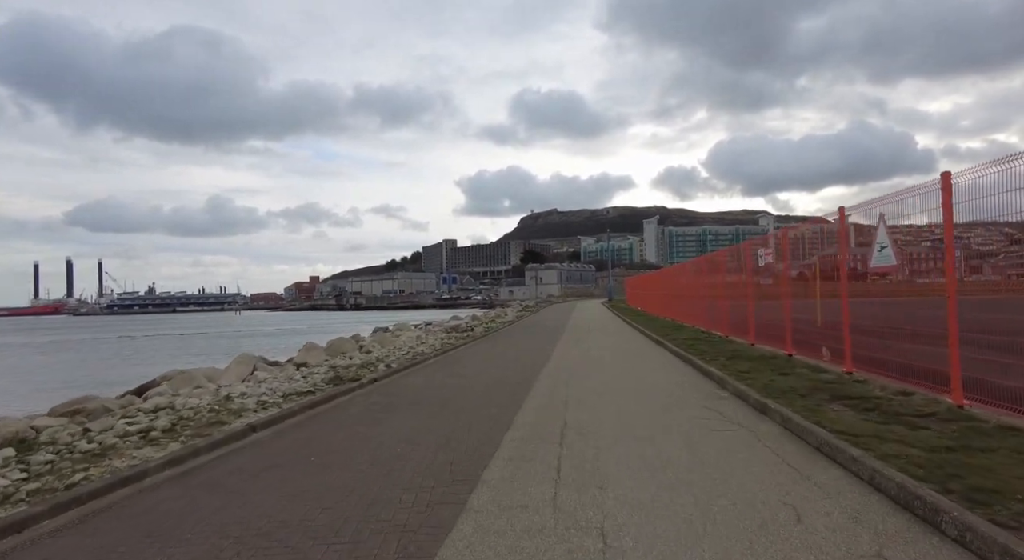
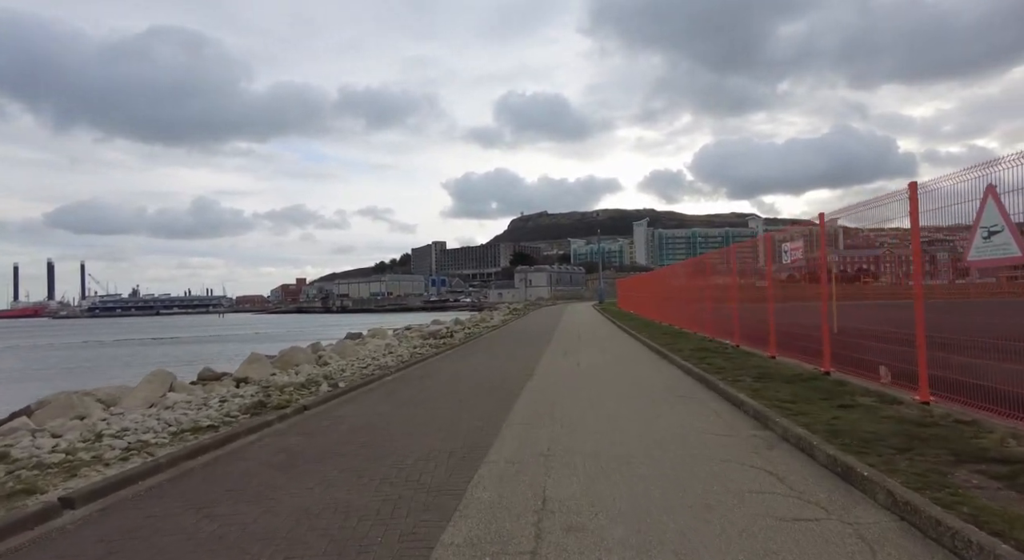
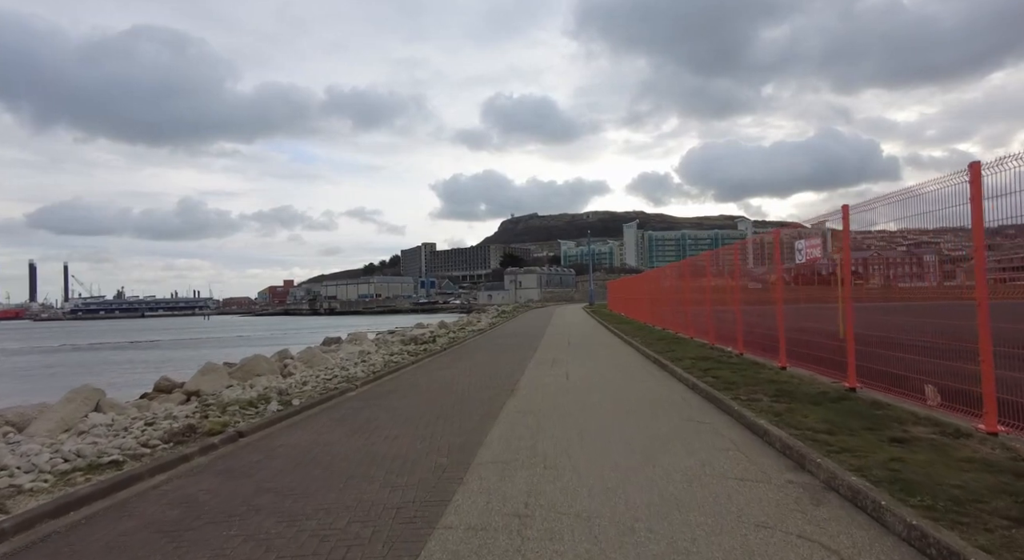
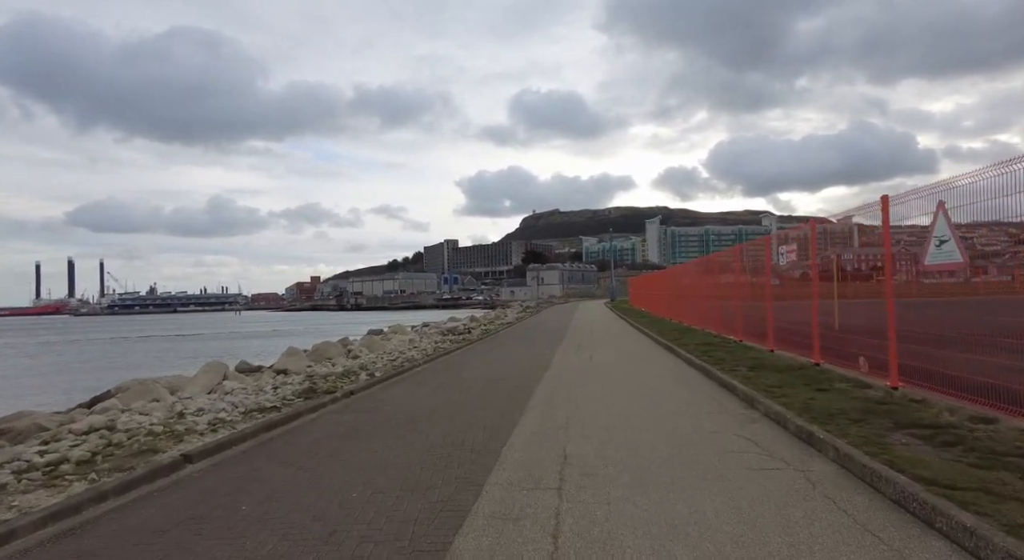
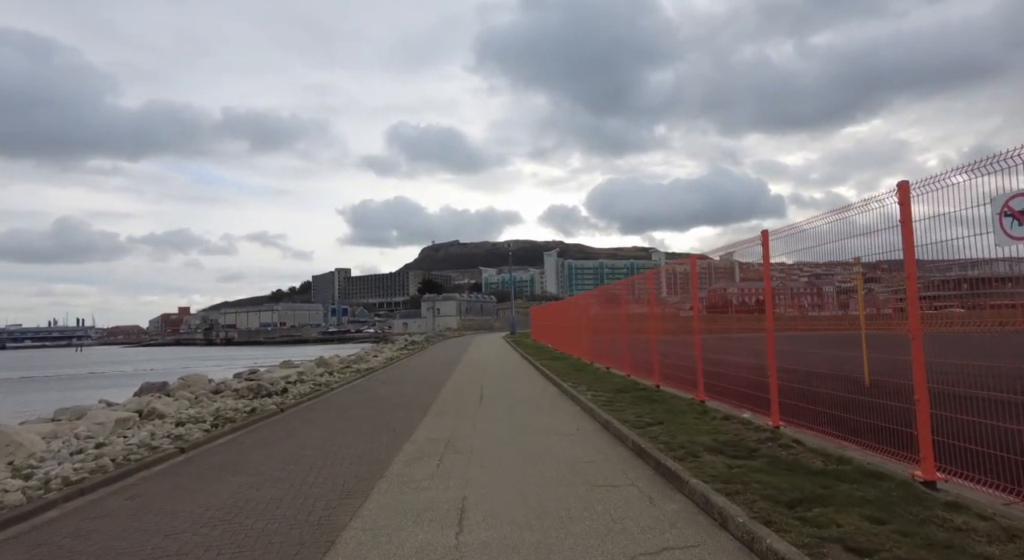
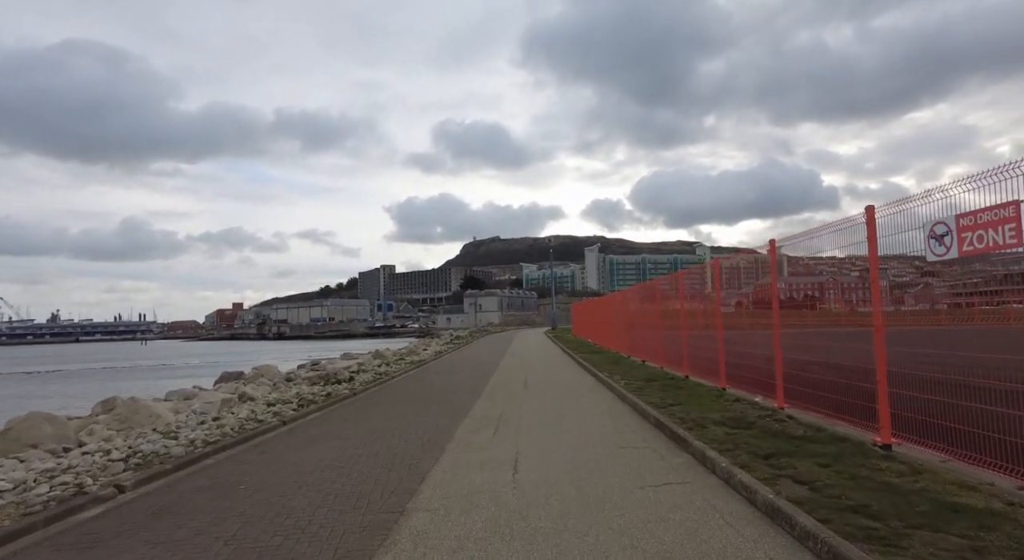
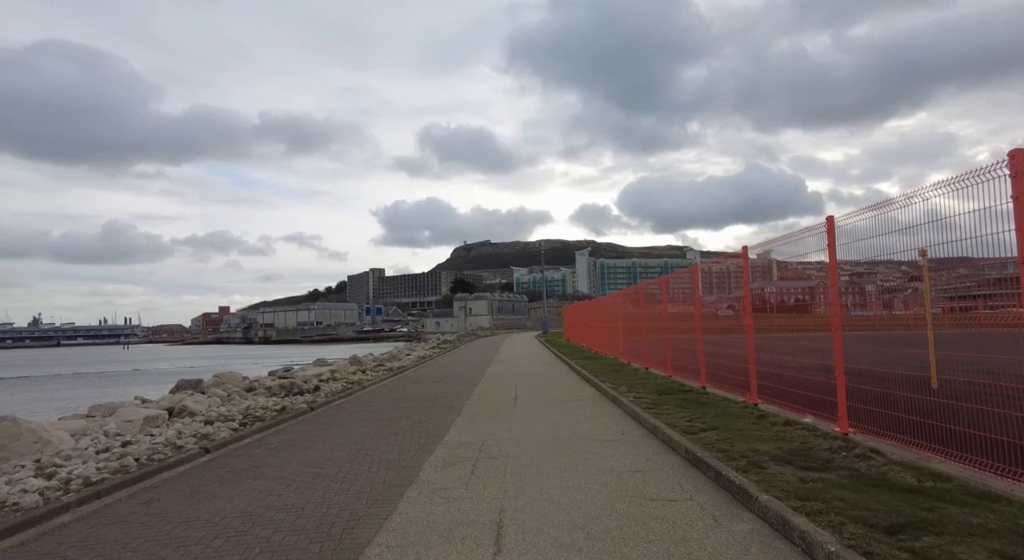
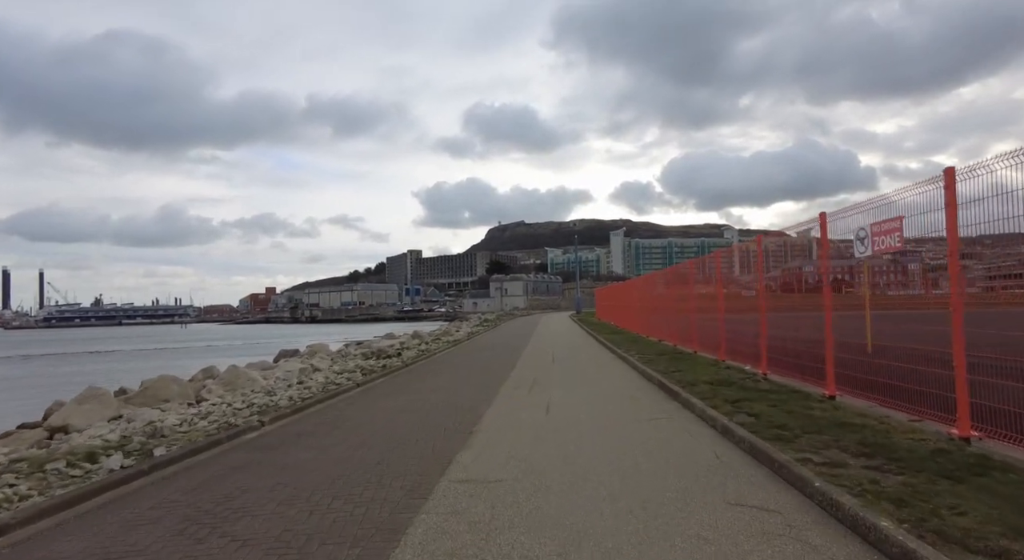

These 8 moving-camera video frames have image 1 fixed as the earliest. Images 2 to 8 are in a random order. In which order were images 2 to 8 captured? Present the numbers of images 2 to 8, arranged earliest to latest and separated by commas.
4, 2, 3, 8, 6, 5, 7
